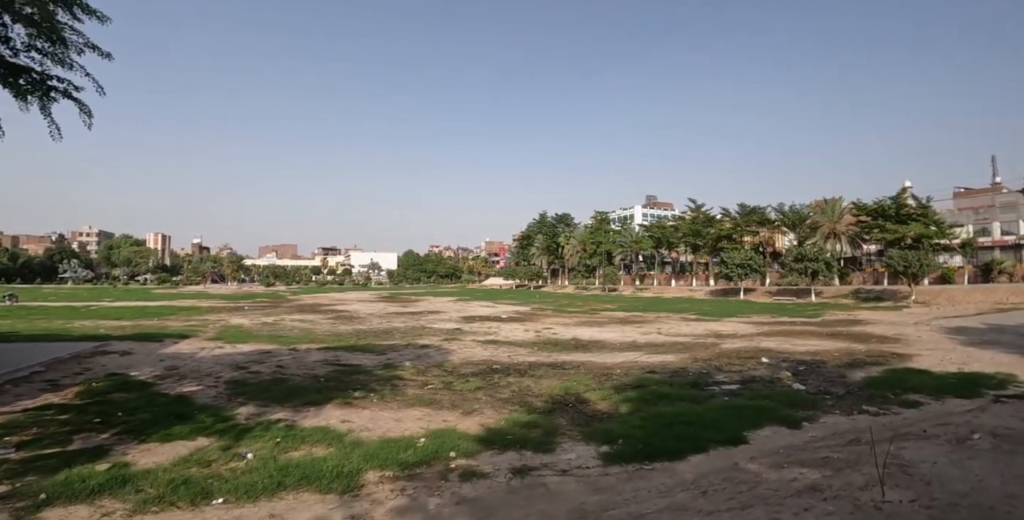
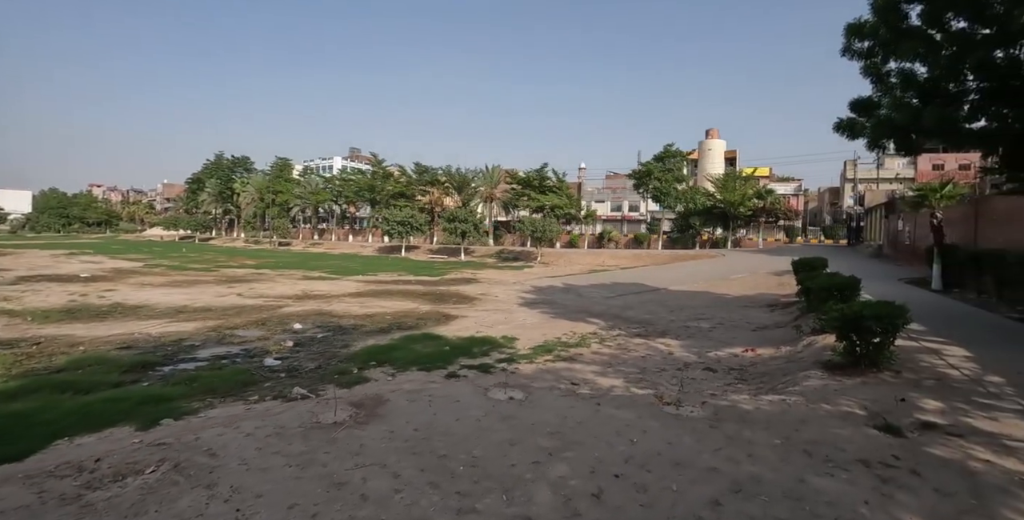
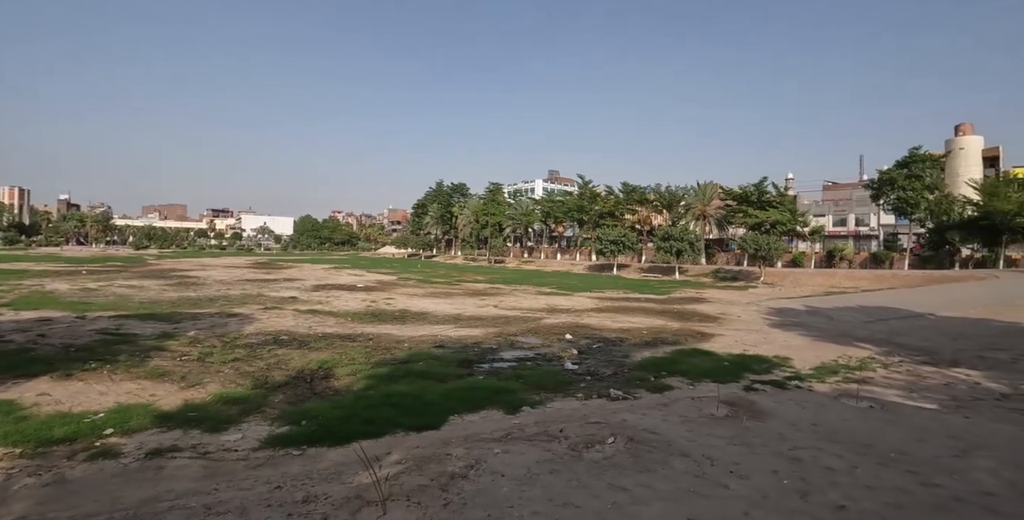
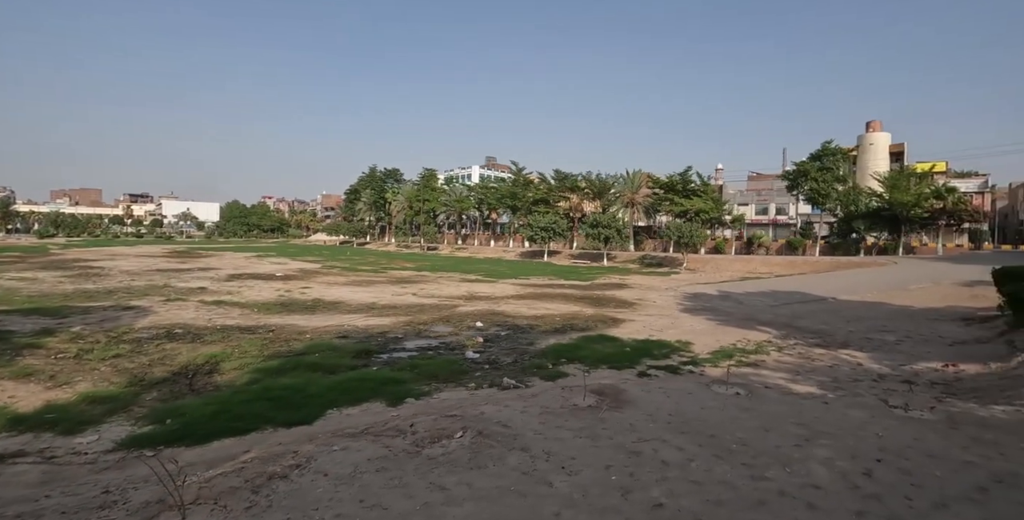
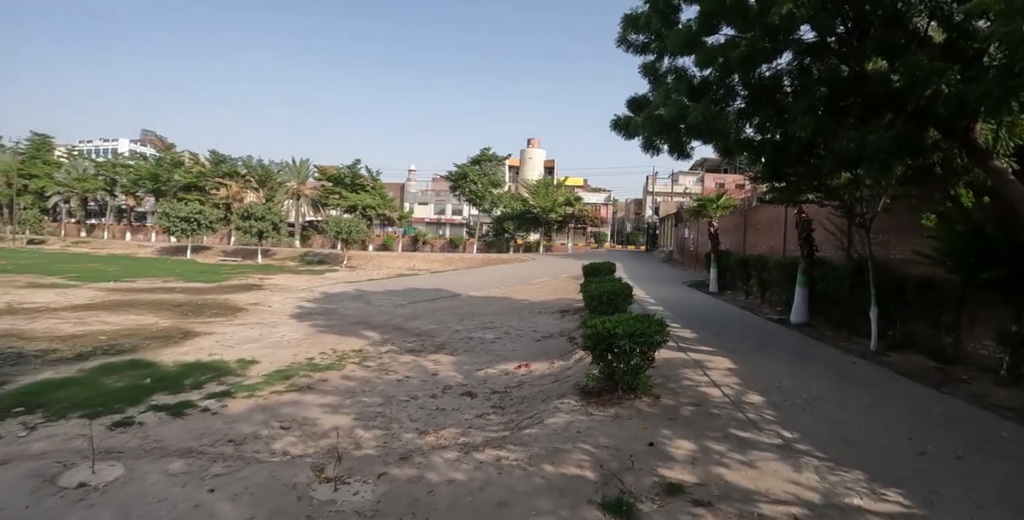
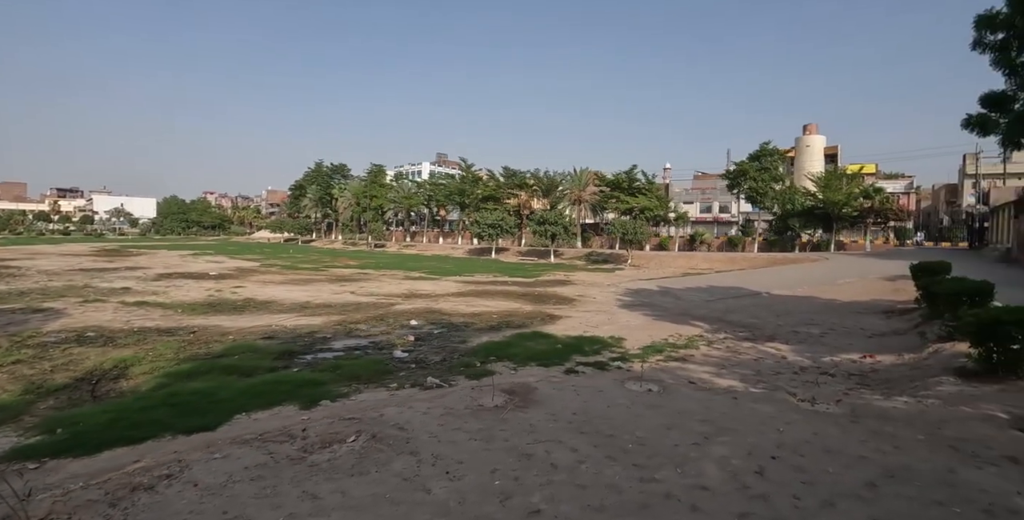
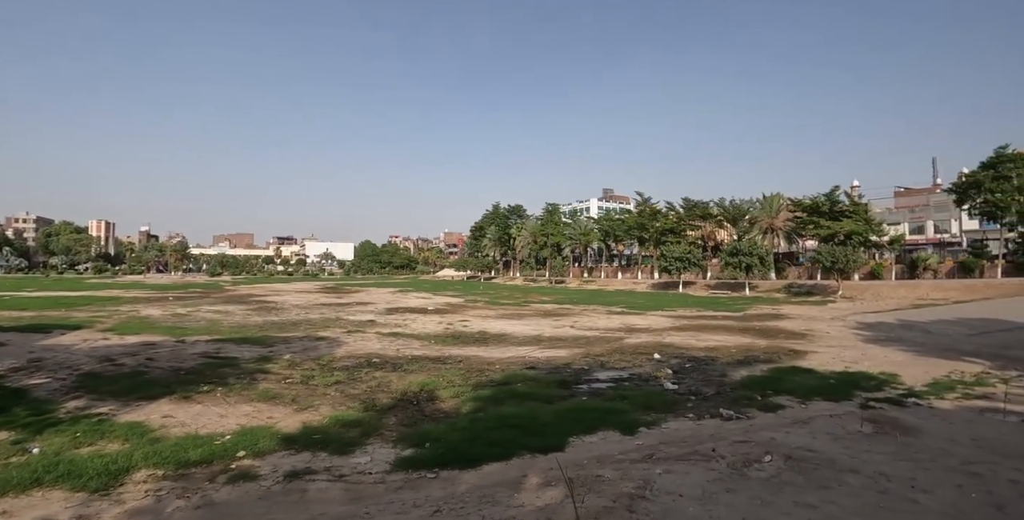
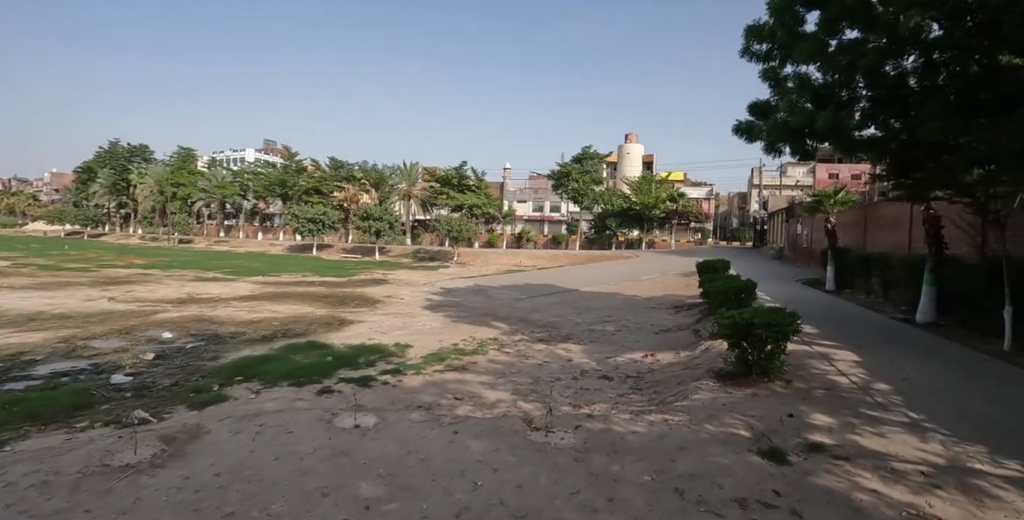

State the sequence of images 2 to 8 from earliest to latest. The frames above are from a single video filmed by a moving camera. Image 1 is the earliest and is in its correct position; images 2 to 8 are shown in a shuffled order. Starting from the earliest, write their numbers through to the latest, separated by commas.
7, 3, 4, 6, 2, 8, 5
